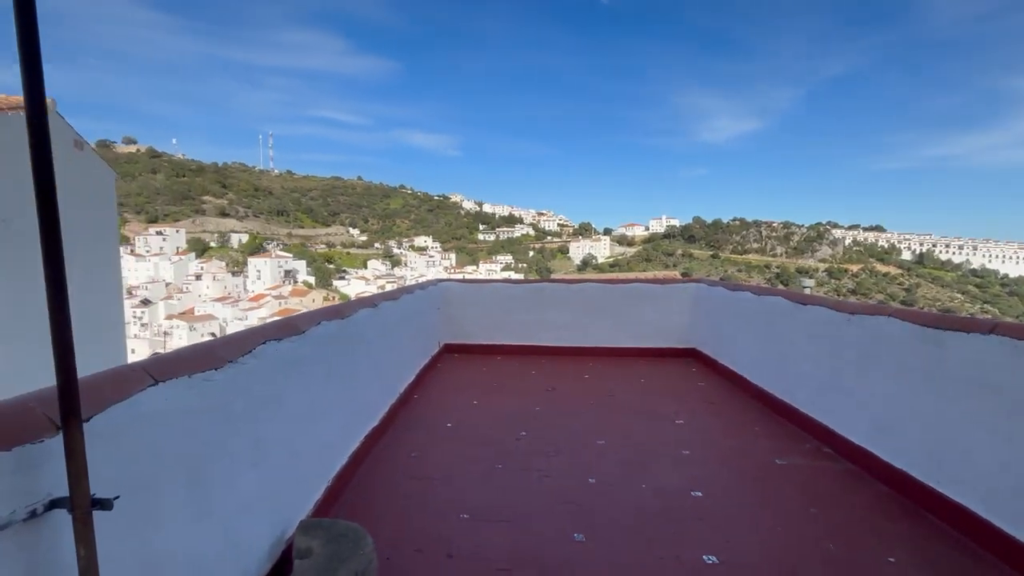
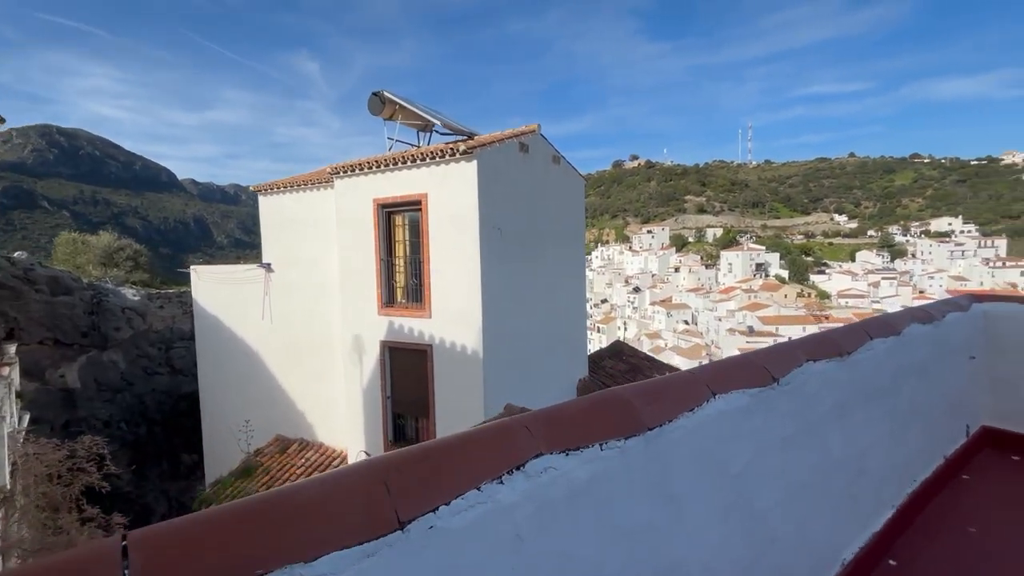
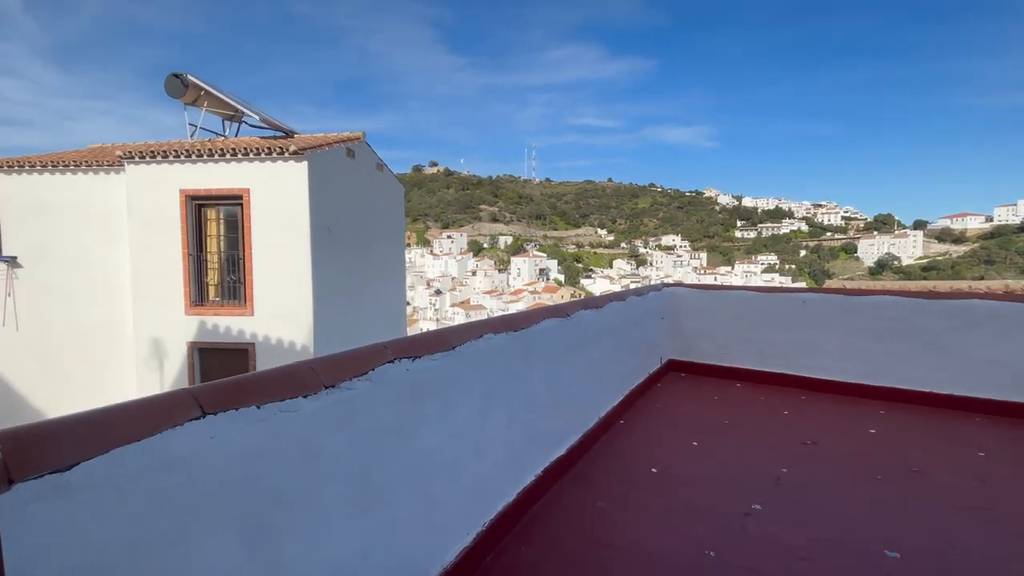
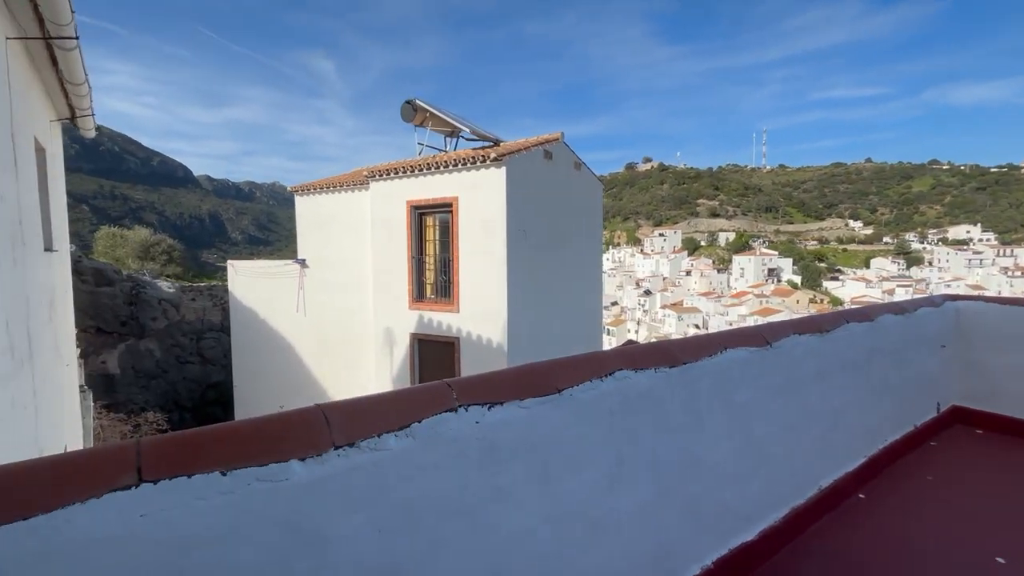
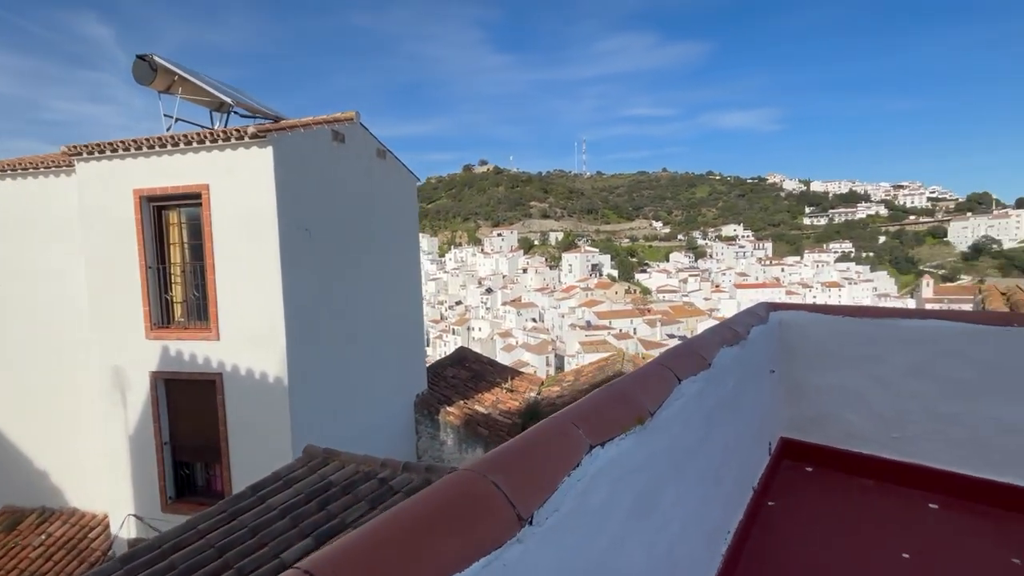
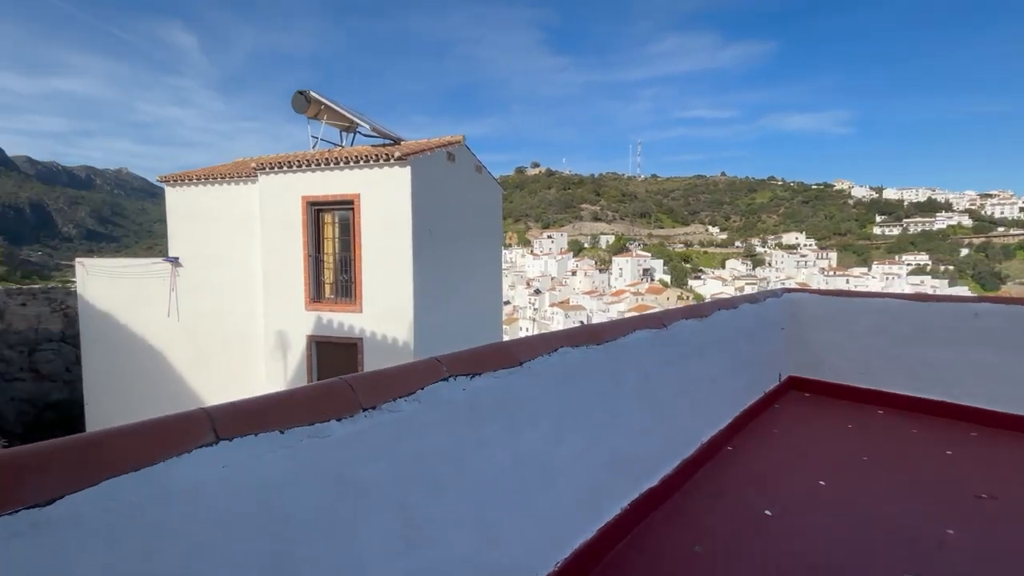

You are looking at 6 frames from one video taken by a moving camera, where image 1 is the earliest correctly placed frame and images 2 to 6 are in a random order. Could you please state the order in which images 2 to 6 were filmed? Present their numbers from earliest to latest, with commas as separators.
3, 6, 4, 2, 5
